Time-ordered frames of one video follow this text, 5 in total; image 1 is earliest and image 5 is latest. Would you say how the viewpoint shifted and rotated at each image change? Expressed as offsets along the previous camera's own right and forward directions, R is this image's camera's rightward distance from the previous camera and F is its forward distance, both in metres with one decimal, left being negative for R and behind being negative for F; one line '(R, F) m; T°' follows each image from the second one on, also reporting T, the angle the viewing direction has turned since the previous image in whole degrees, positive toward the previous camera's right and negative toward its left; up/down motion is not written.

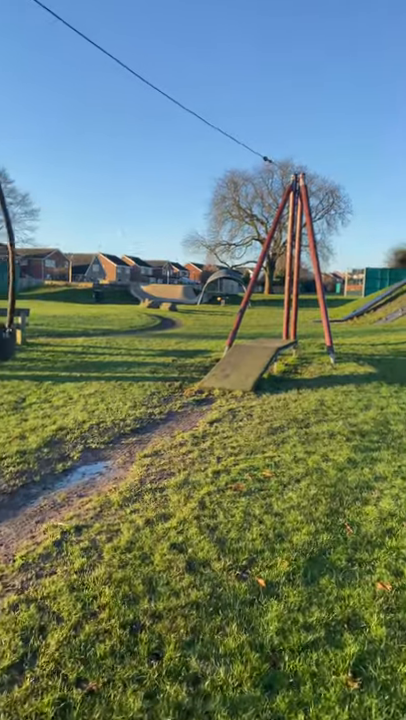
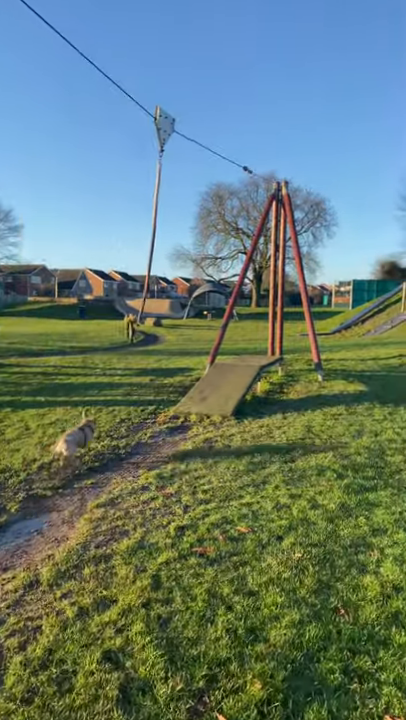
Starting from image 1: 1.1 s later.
(+0.2, +0.8) m; +1°
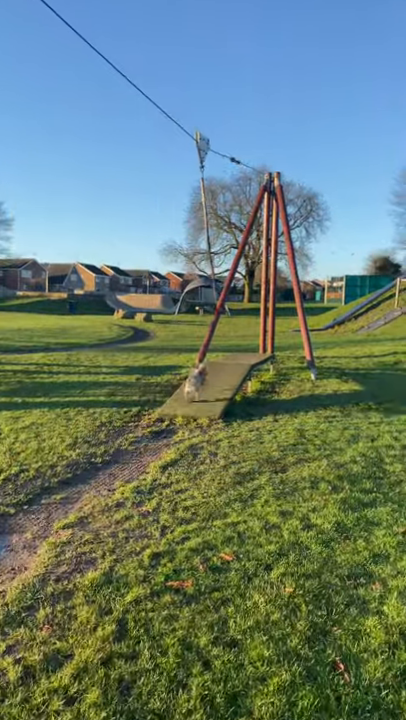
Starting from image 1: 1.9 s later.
(+0.1, +0.5) m; +1°
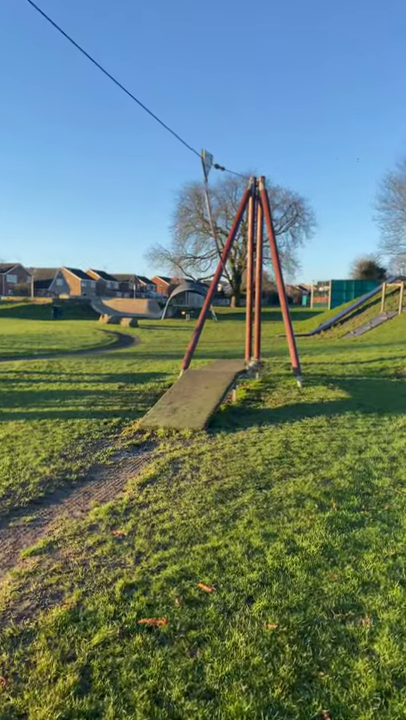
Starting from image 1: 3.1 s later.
(+0.1, +0.2) m; +1°
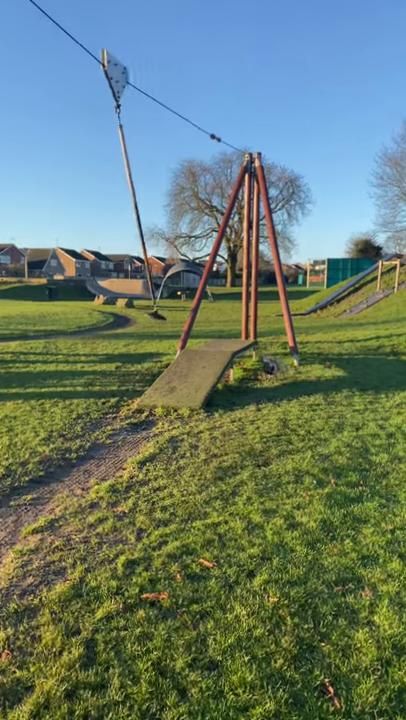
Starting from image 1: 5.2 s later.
(0.0, 0.0) m; 0°
